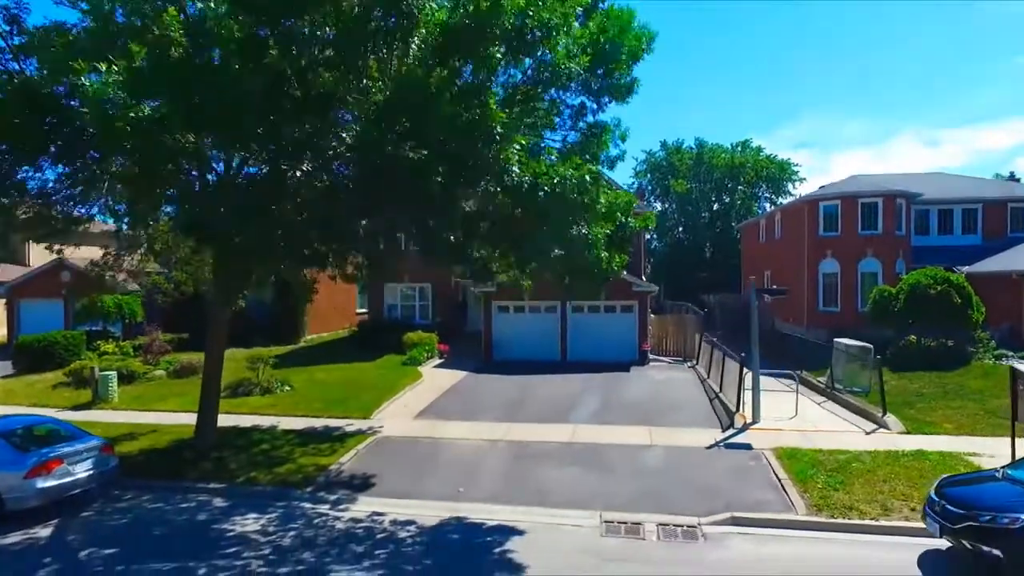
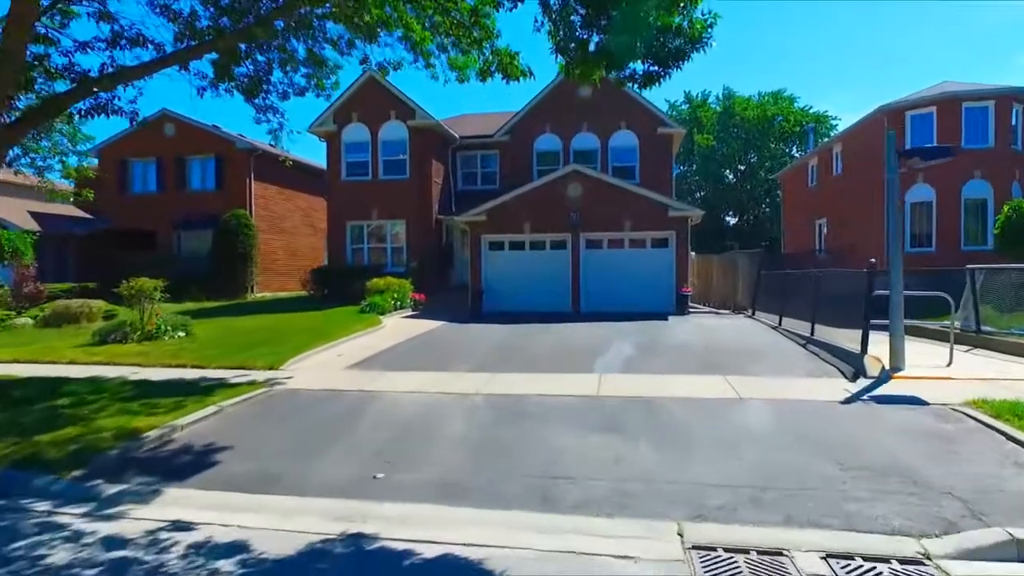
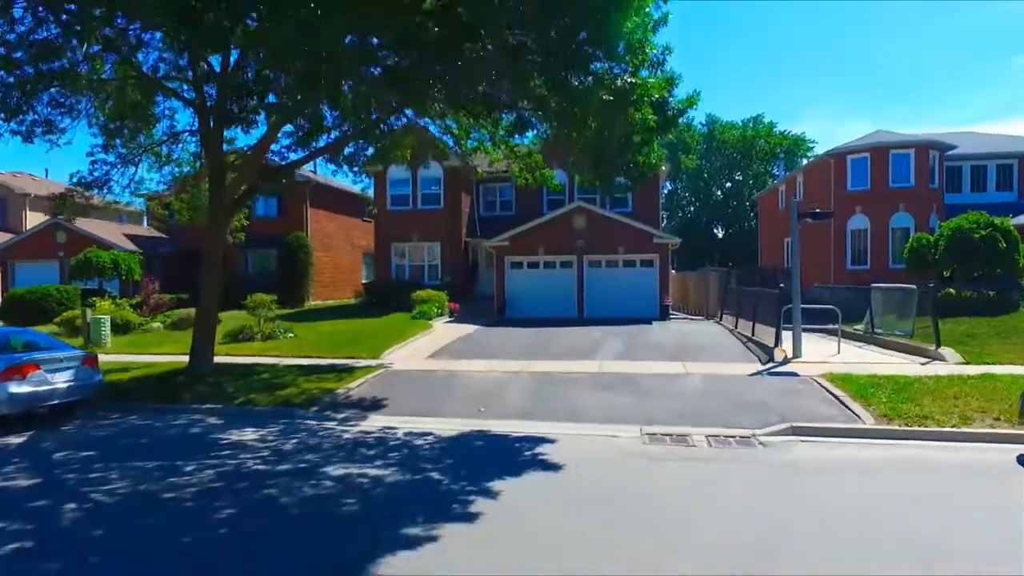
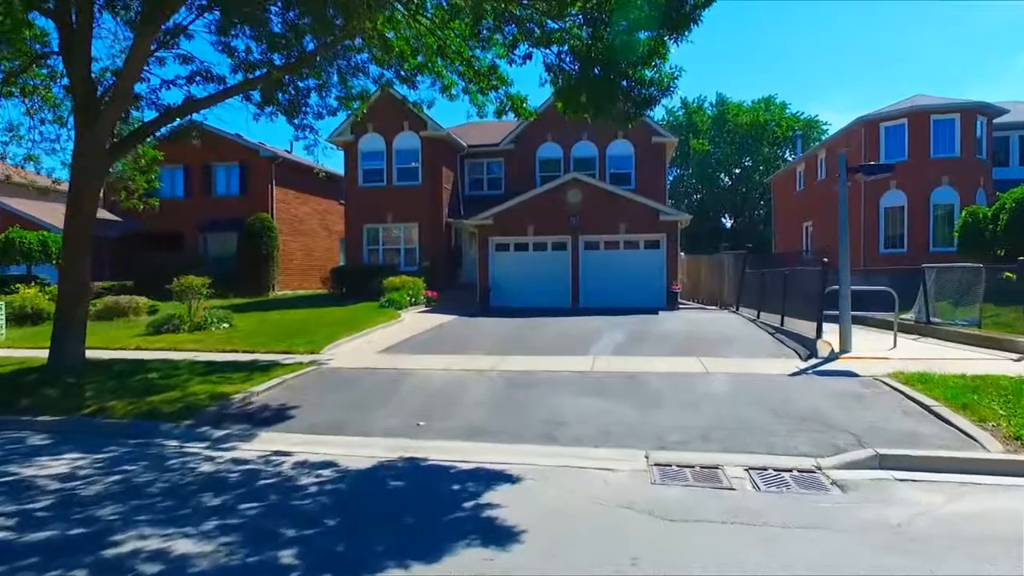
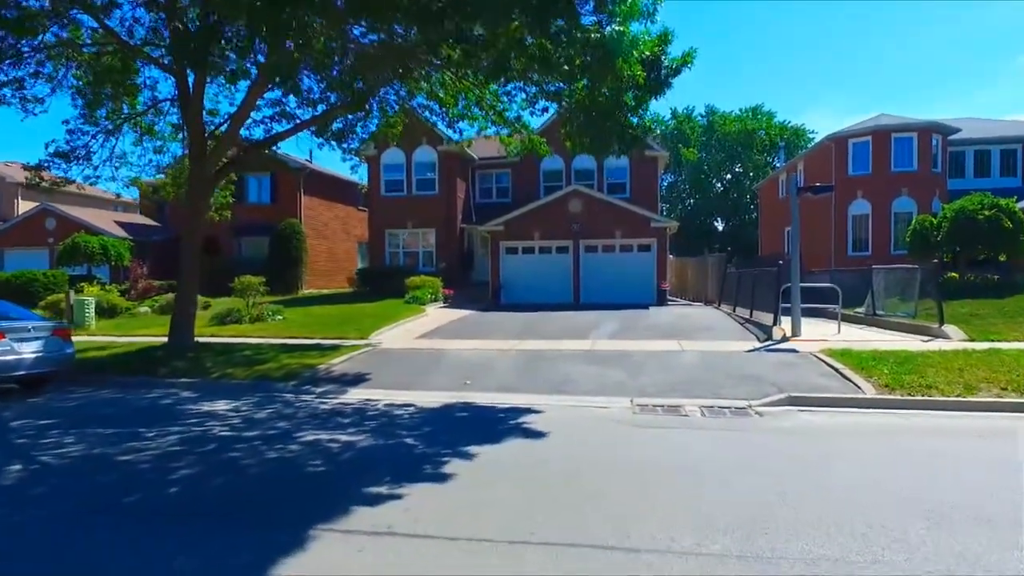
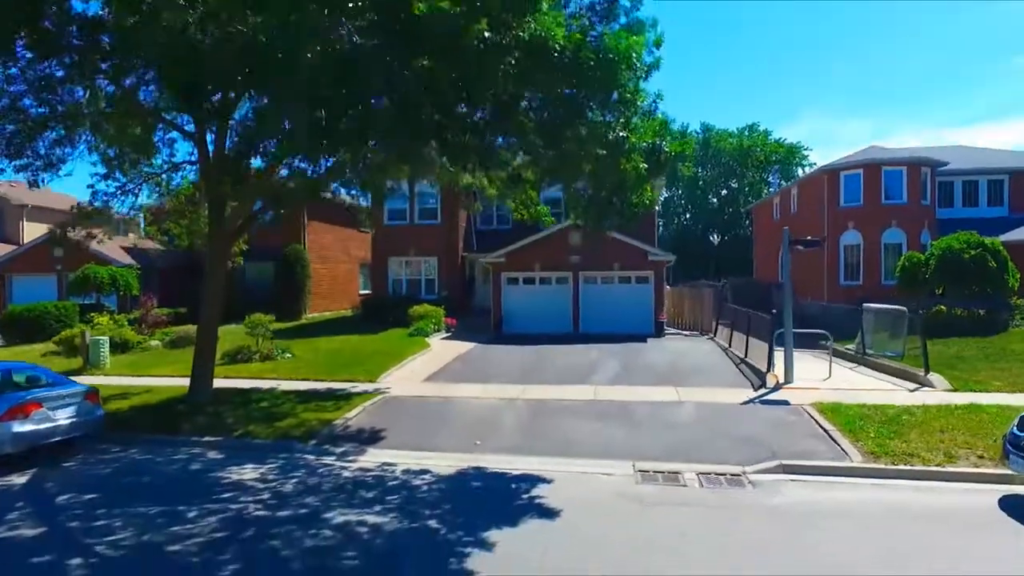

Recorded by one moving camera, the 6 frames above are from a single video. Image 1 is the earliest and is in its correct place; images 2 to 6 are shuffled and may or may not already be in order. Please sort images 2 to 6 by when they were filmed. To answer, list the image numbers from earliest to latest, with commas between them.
6, 3, 5, 4, 2
